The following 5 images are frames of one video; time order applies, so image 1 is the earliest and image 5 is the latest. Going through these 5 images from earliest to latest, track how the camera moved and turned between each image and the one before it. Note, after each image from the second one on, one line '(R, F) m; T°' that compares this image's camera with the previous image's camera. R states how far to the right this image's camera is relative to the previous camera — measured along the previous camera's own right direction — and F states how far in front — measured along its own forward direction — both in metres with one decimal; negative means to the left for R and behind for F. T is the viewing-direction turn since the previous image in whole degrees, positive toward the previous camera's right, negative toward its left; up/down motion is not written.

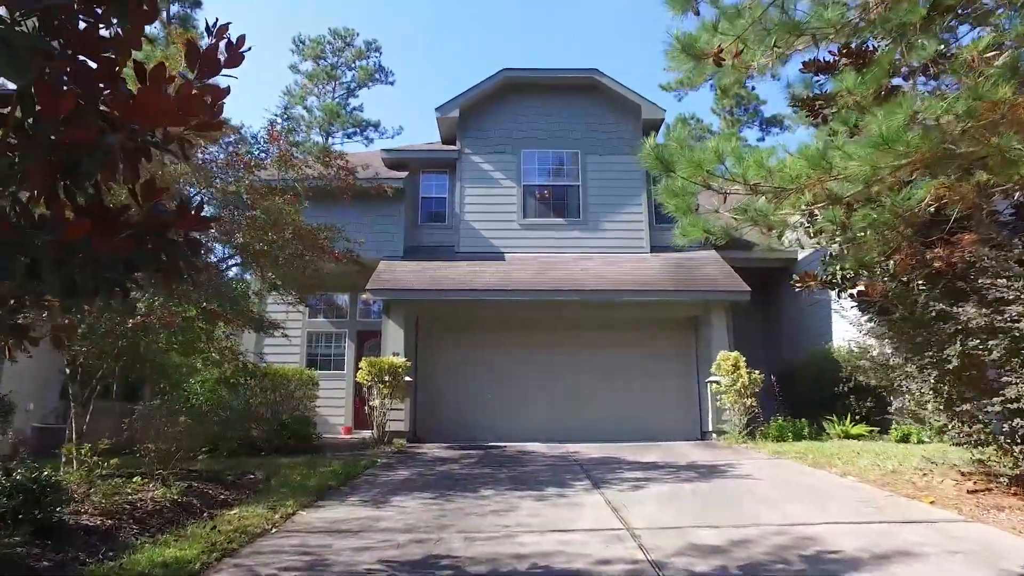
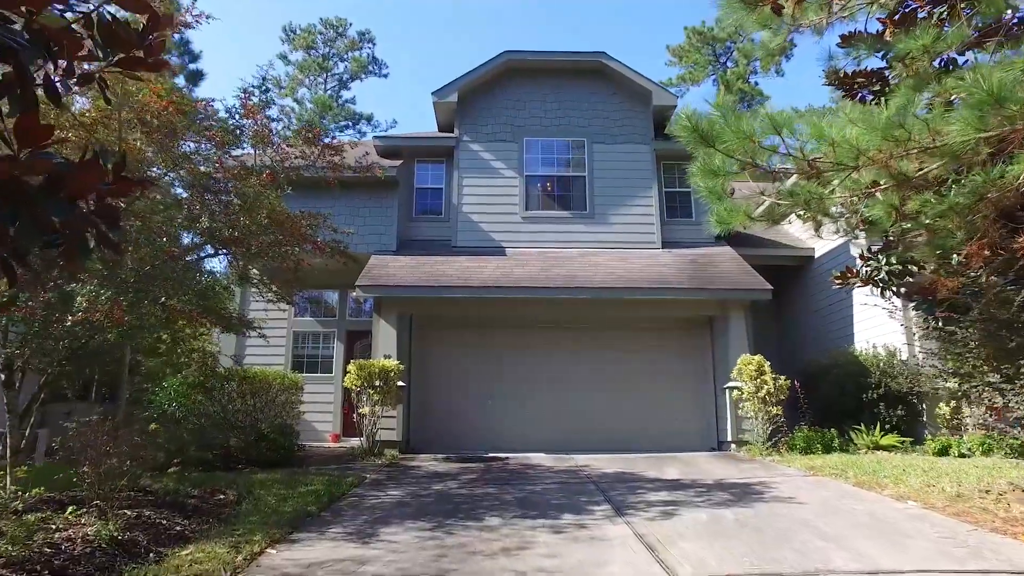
(-0.1, +0.9) m; +1°
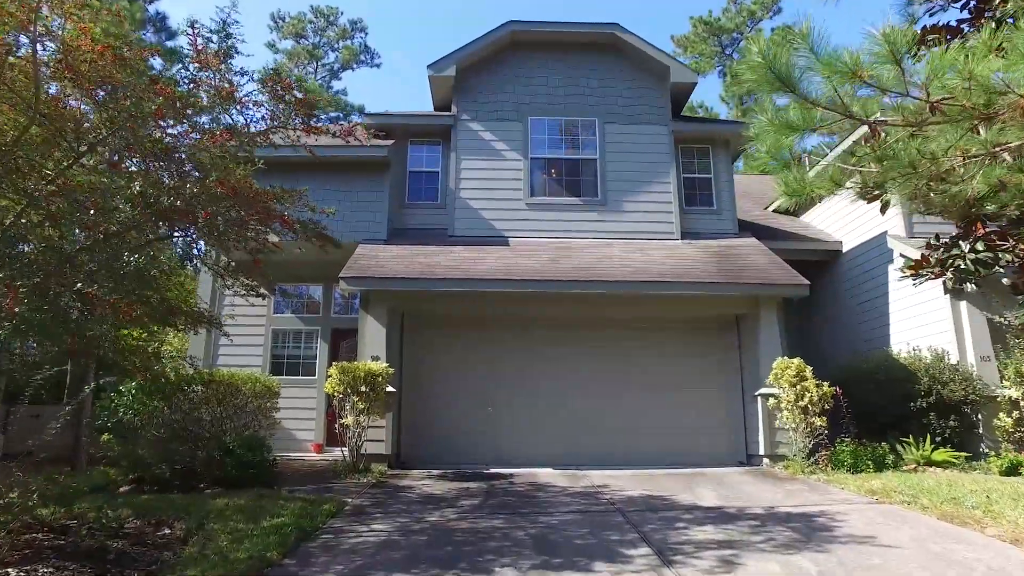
(-0.2, +1.2) m; +1°
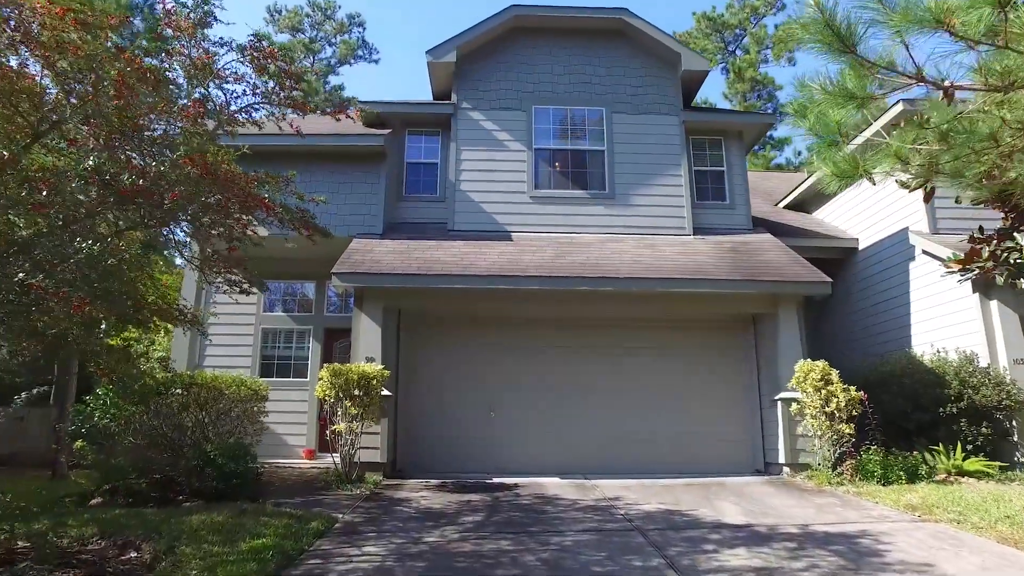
(-0.1, +0.6) m; 0°
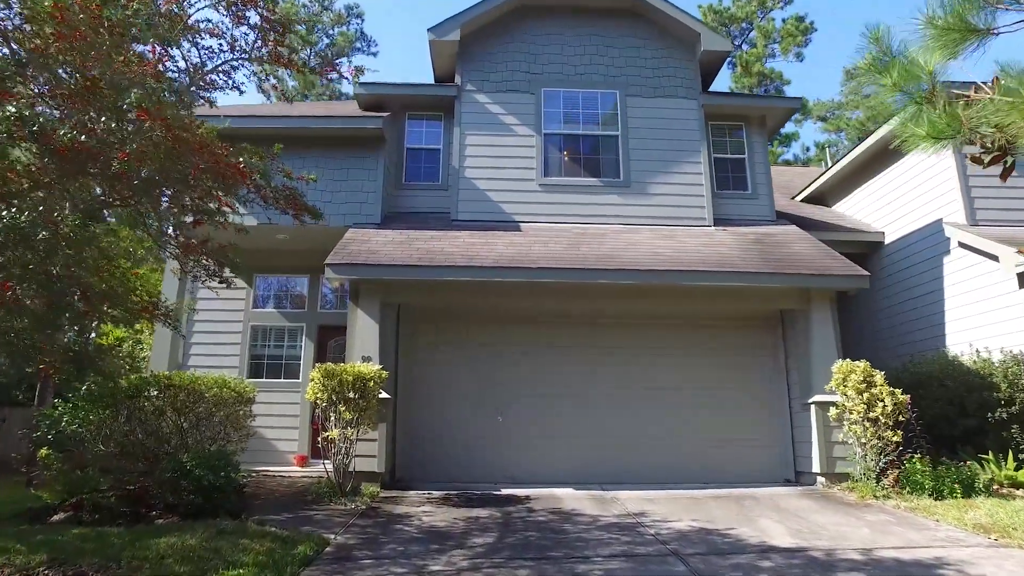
(-0.2, +0.7) m; 0°
